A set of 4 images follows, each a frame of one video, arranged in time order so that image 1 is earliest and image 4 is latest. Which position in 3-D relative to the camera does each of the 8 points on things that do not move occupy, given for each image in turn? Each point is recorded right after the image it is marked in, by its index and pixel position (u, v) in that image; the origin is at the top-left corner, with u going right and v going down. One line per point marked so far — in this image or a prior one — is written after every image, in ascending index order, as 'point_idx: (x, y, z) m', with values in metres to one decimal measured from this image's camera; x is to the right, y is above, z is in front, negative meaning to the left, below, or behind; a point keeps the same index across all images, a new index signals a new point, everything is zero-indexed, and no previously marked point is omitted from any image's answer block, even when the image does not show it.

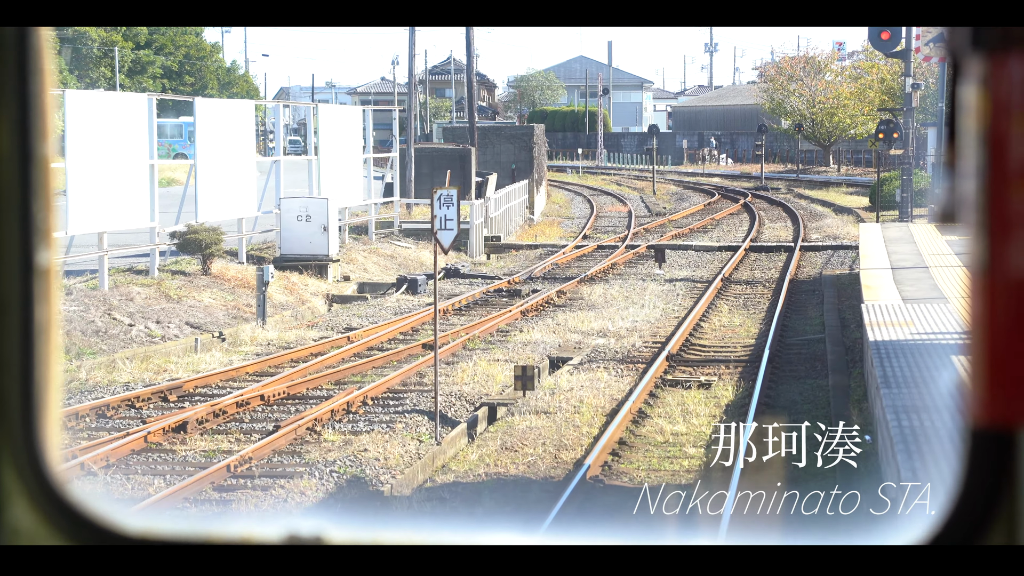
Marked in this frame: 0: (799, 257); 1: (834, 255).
0: (+4.6, +0.3, +16.7) m
1: (+5.5, +0.3, +17.3) m
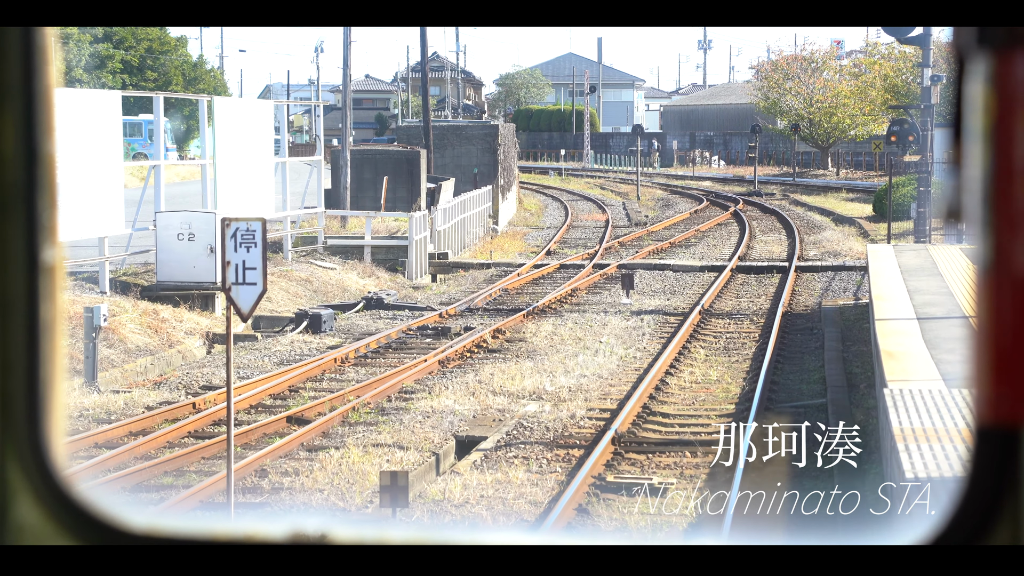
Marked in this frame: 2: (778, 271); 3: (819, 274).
0: (+4.1, 0.0, +15.1) m
1: (+4.9, +0.1, +15.6) m
2: (+4.3, +0.1, +16.6) m
3: (+4.9, +0.1, +16.3) m
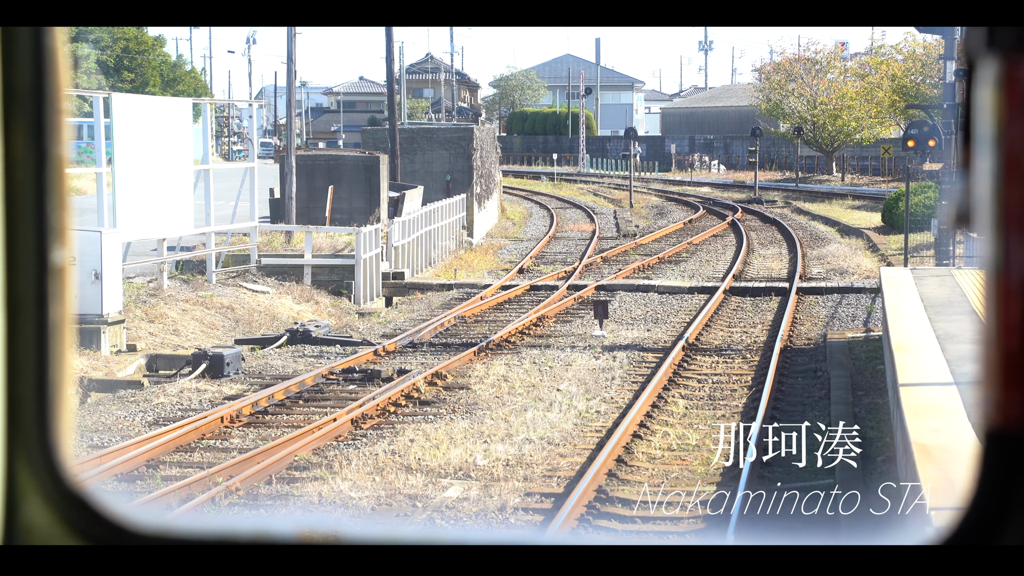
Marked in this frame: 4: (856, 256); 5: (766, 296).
0: (+3.8, -0.2, +13.9) m
1: (+4.6, -0.2, +14.5) m
2: (+4.0, -0.1, +15.4) m
3: (+4.6, -0.1, +15.1) m
4: (+6.7, +0.7, +19.7) m
5: (+3.8, -0.1, +15.3) m
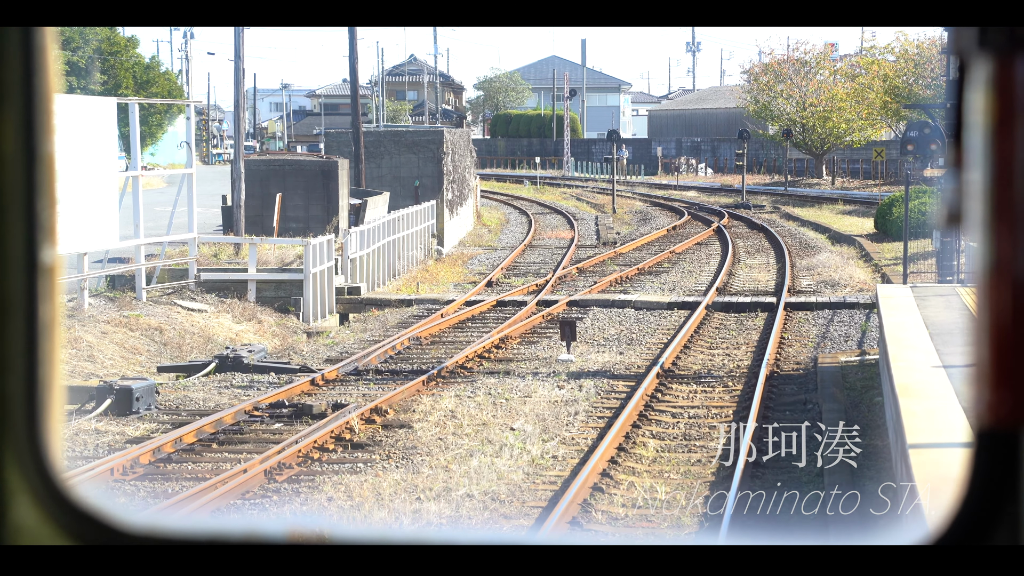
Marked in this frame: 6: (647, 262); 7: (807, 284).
0: (+3.5, -0.3, +13.3) m
1: (+4.3, -0.3, +13.8) m
2: (+3.7, -0.2, +14.8) m
3: (+4.3, -0.3, +14.5) m
4: (+6.3, +0.5, +19.1) m
5: (+3.5, -0.2, +14.6) m
6: (+2.8, +0.6, +19.9) m
7: (+5.0, +0.2, +17.1) m
